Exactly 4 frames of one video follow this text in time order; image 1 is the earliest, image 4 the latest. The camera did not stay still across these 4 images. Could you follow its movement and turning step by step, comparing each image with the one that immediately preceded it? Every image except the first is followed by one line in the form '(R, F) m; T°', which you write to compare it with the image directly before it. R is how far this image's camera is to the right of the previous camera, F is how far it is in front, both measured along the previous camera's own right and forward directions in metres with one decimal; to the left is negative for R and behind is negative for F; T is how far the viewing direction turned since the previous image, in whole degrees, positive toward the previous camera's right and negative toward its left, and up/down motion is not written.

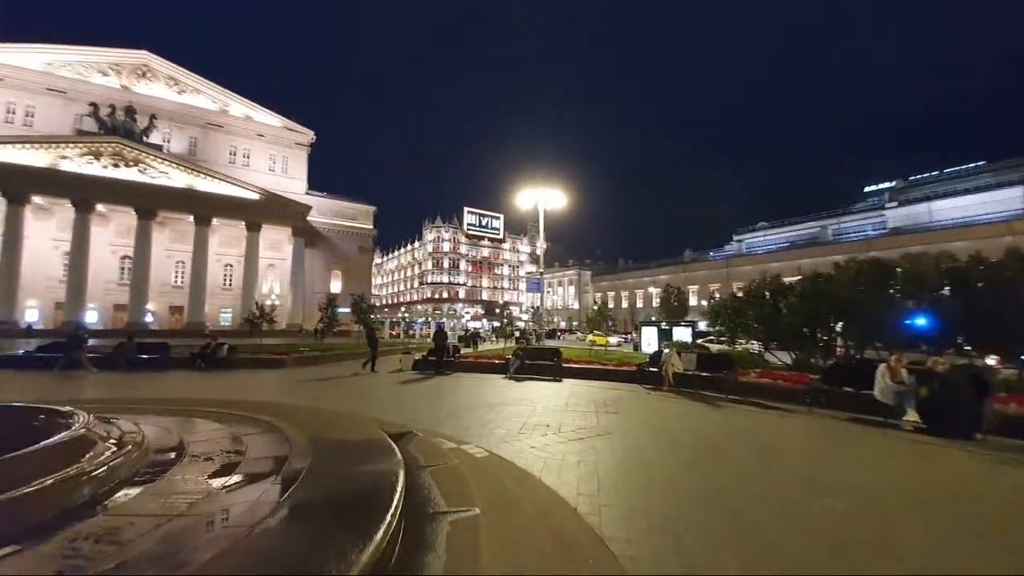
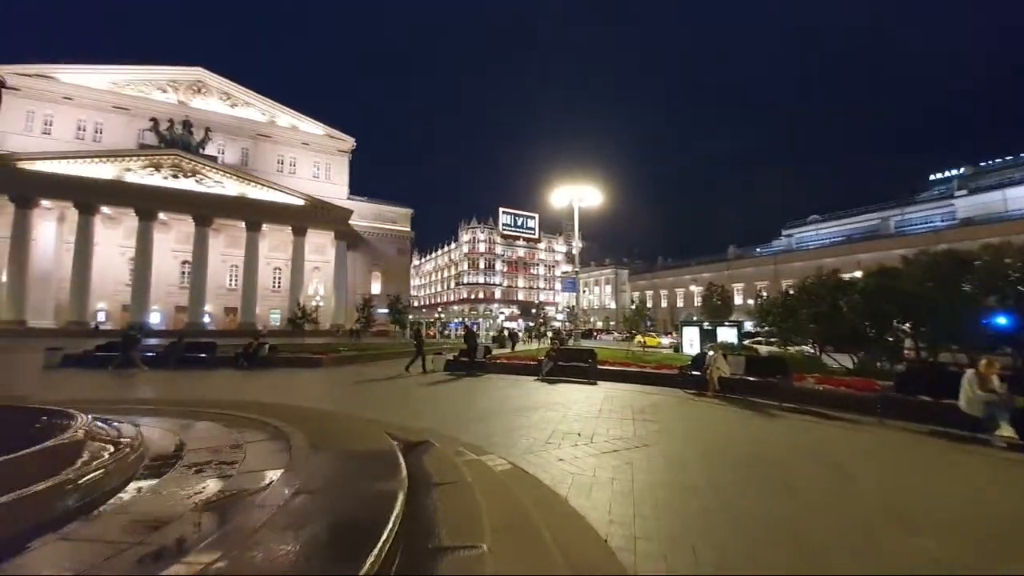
(+0.1, +0.5) m; -5°
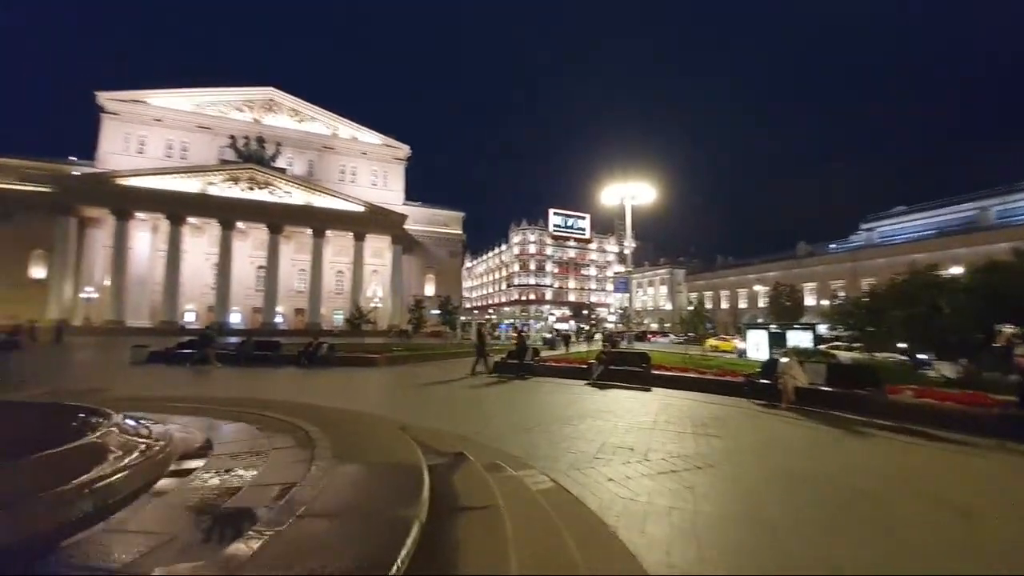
(+0.1, +0.5) m; -7°
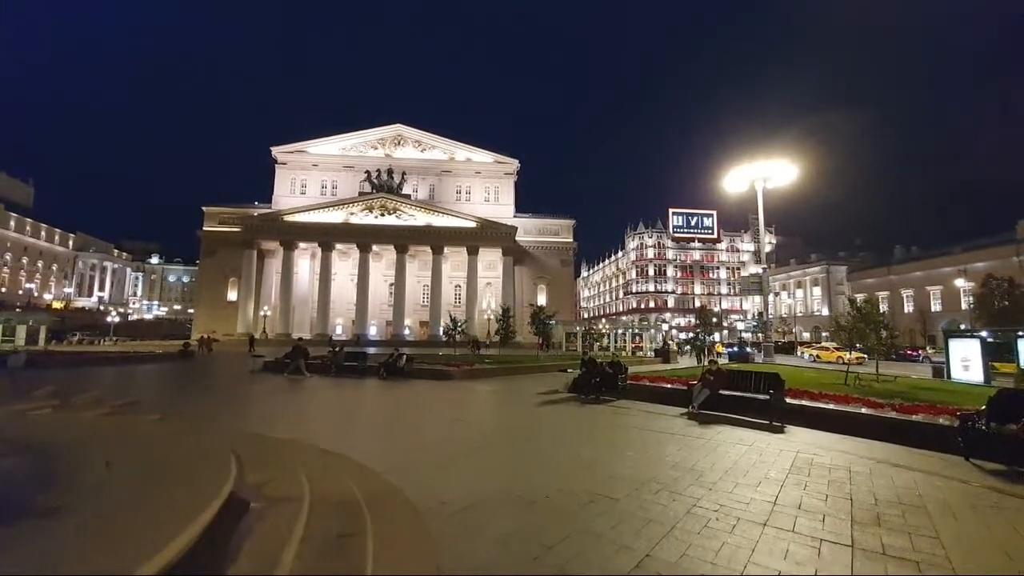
(+1.4, +2.8) m; -16°
